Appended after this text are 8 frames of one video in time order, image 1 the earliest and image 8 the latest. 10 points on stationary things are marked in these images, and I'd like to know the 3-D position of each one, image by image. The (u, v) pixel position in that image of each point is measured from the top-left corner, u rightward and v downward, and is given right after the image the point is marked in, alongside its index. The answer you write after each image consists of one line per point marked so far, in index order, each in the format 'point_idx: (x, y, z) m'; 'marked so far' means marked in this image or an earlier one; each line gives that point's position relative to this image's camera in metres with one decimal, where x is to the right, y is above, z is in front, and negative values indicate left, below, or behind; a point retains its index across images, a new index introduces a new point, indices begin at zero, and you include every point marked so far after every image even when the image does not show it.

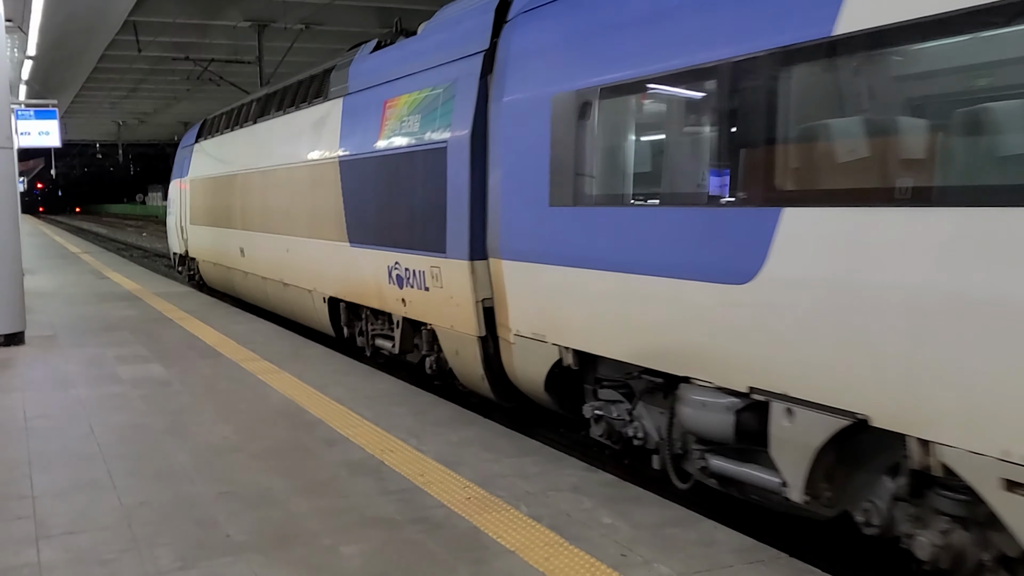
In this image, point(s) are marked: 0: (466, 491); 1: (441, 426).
0: (-0.2, -0.9, +2.7) m
1: (-0.4, -0.7, +3.2) m
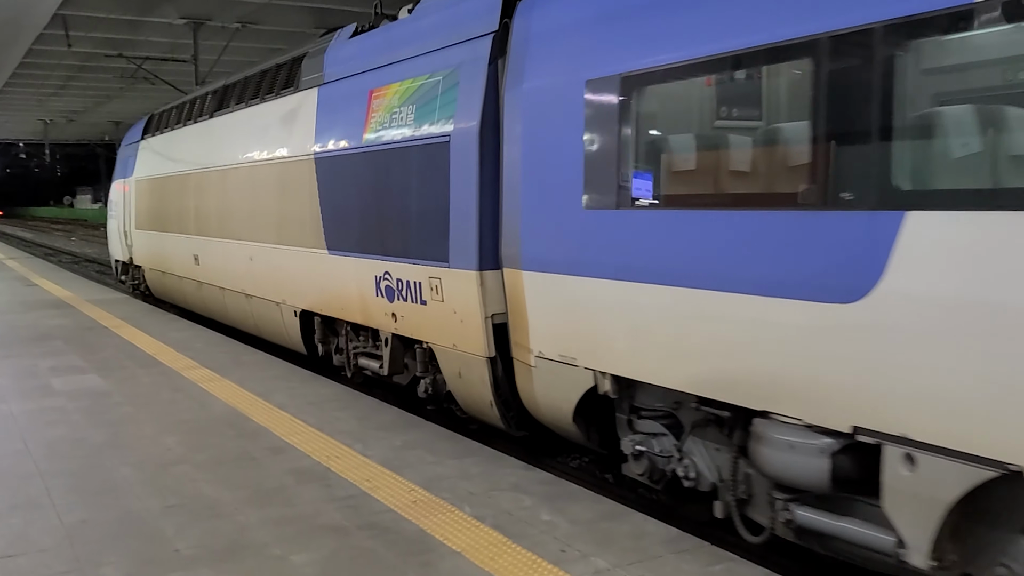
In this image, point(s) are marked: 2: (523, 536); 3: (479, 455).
0: (-0.5, -0.9, +2.8) m
1: (-0.7, -0.7, +3.3) m
2: (0.0, -1.0, +2.5) m
3: (-0.2, -0.8, +3.1) m
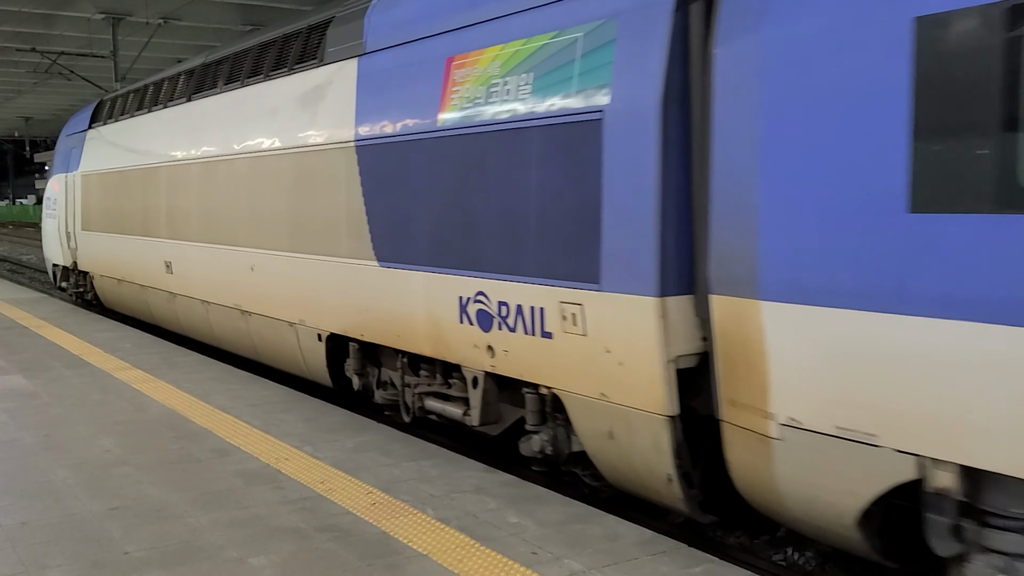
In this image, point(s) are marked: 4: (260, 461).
0: (-0.6, -0.9, +2.7) m
1: (-0.9, -0.7, +3.2) m
2: (-0.1, -1.0, +2.5) m
3: (-0.4, -0.8, +3.1) m
4: (-1.1, -0.8, +2.9) m
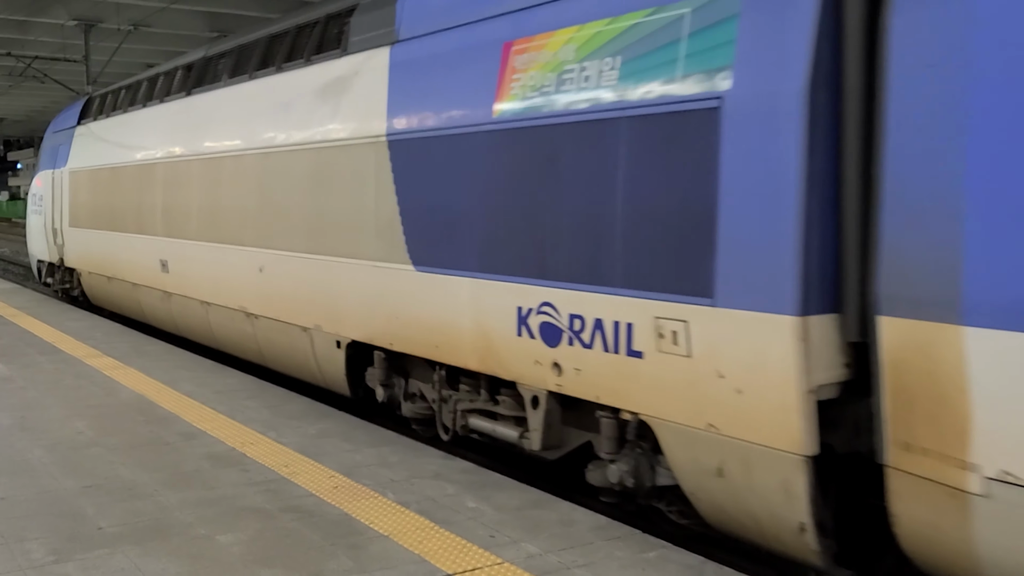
0: (-0.8, -0.9, +2.8) m
1: (-1.1, -0.7, +3.3) m
2: (-0.3, -1.0, +2.6) m
3: (-0.6, -0.8, +3.2) m
4: (-1.4, -0.8, +3.0) m
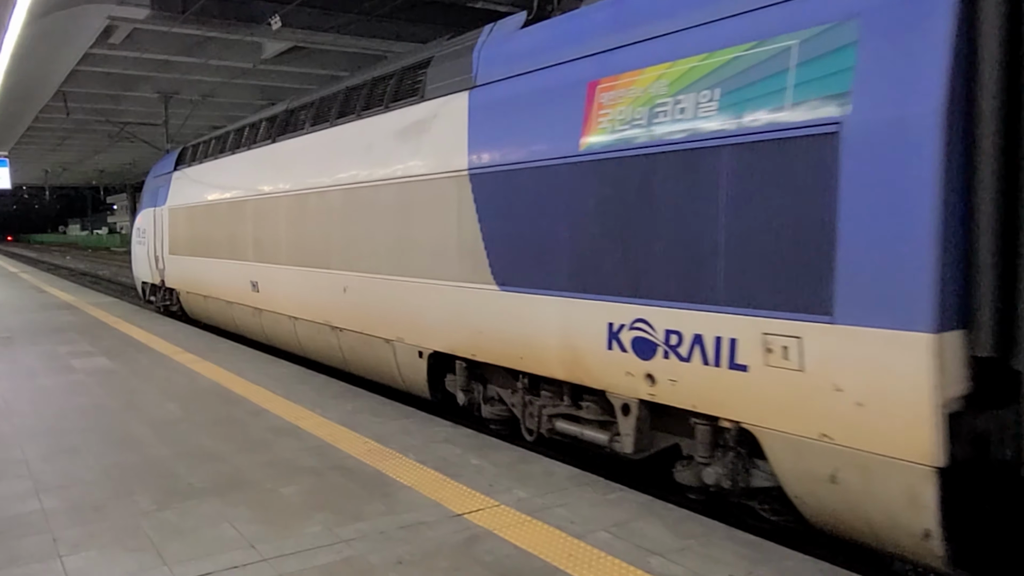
0: (-0.8, -0.9, +3.4) m
1: (-1.1, -0.7, +4.0) m
2: (-0.3, -0.9, +3.2) m
3: (-0.5, -0.8, +3.8) m
4: (-1.3, -0.8, +3.7) m
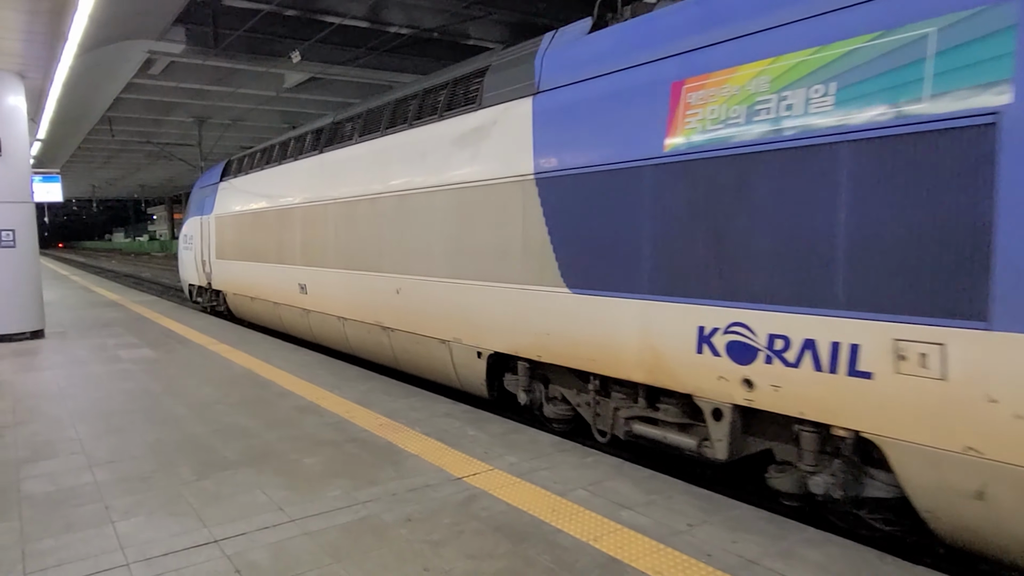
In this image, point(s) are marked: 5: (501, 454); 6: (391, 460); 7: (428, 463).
0: (-0.8, -0.8, +3.9) m
1: (-1.1, -0.7, +4.4) m
2: (-0.3, -0.9, +3.7) m
3: (-0.6, -0.8, +4.3) m
4: (-1.4, -0.8, +4.1) m
5: (0.0, -1.0, +3.6) m
6: (-0.7, -1.0, +3.5) m
7: (-0.5, -1.0, +3.6) m
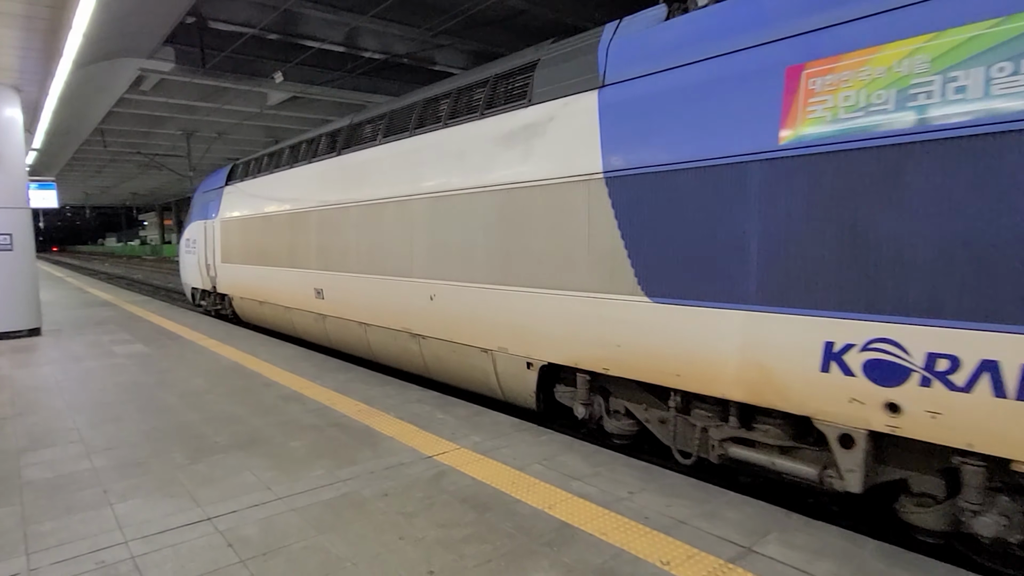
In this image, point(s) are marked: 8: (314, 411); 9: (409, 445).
0: (-1.1, -0.8, +4.3) m
1: (-1.4, -0.7, +4.8) m
2: (-0.5, -0.9, +4.1) m
3: (-0.8, -0.8, +4.7) m
4: (-1.6, -0.8, +4.5) m
5: (-0.3, -0.9, +4.0) m
6: (-0.9, -1.0, +3.9) m
7: (-0.7, -1.0, +4.0) m
8: (-1.4, -0.9, +4.2) m
9: (-0.6, -1.0, +3.9) m
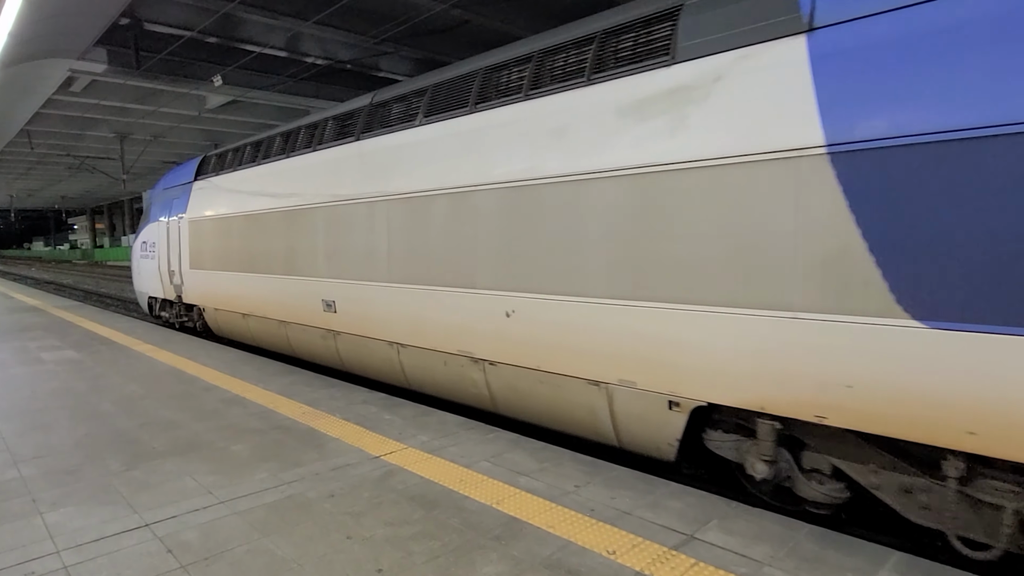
0: (-1.5, -0.9, +4.3) m
1: (-1.8, -0.8, +4.8) m
2: (-0.9, -0.9, +4.1) m
3: (-1.3, -0.8, +4.7) m
4: (-2.0, -0.8, +4.4) m
5: (-0.6, -1.0, +4.0) m
6: (-1.2, -1.0, +3.9) m
7: (-1.0, -1.0, +4.0) m
8: (-1.7, -0.9, +4.2) m
9: (-1.0, -1.0, +4.0) m
